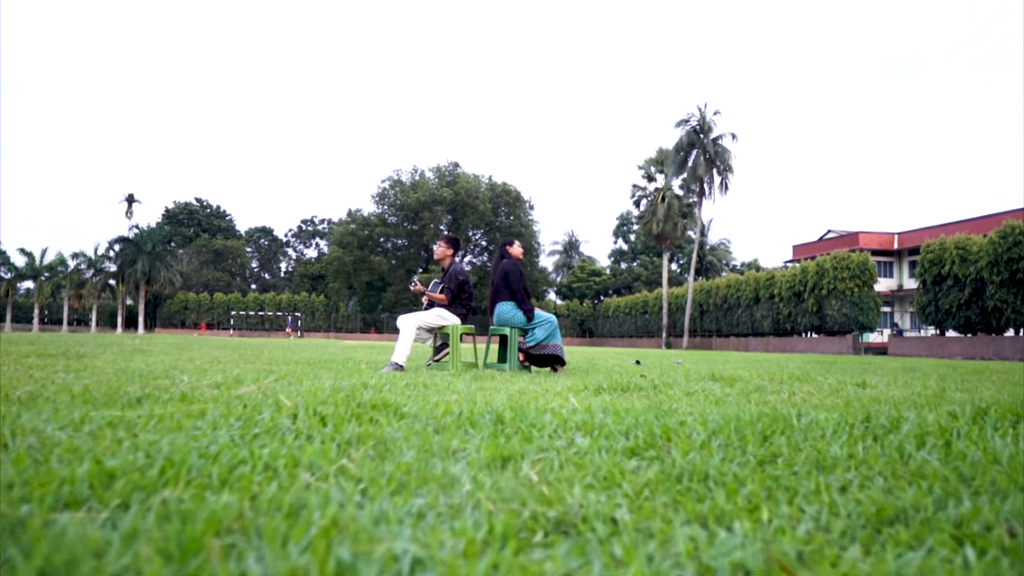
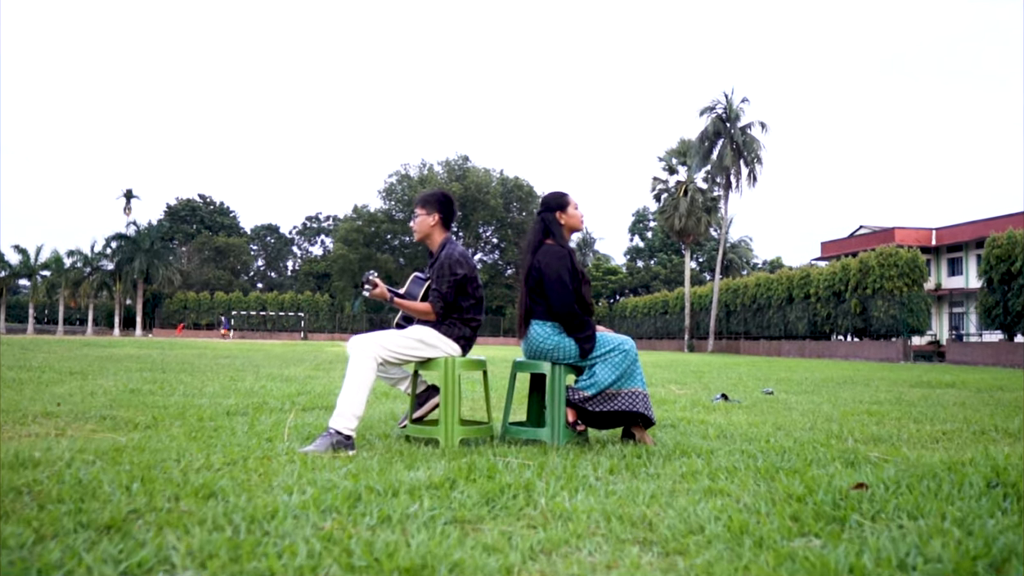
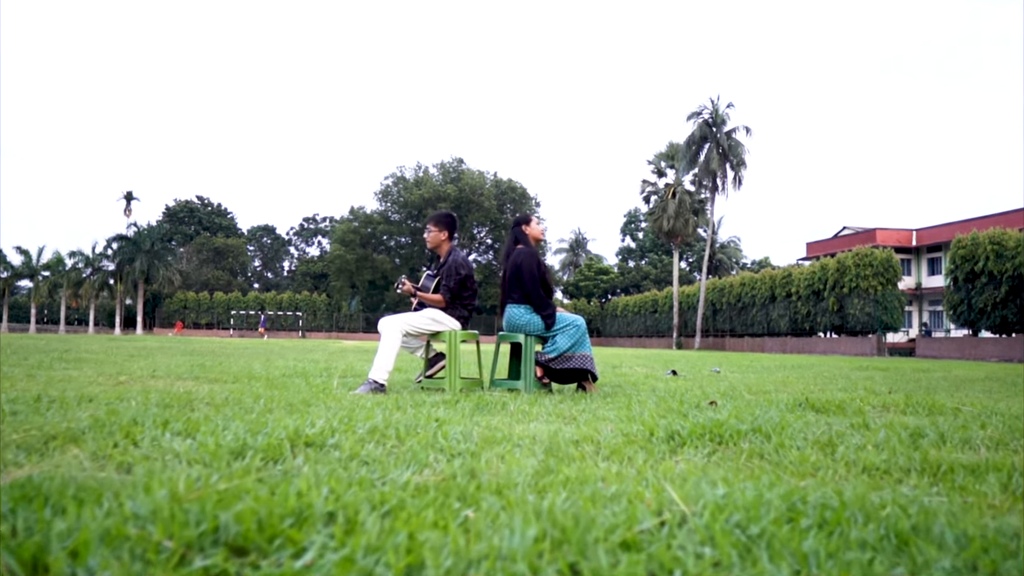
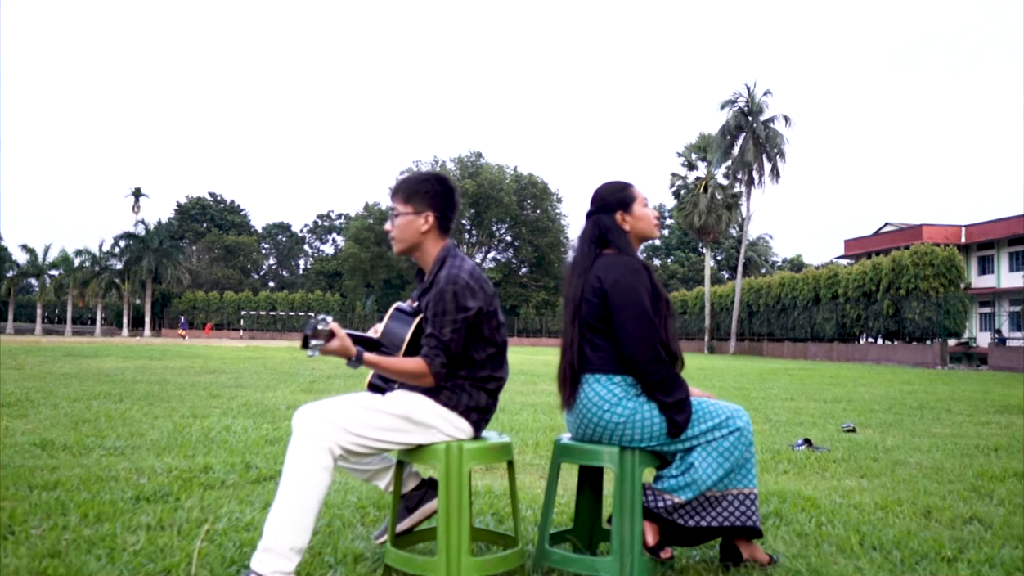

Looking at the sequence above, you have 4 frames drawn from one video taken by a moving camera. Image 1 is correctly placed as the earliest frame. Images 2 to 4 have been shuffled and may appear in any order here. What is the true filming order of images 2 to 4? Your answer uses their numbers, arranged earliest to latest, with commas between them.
3, 2, 4
